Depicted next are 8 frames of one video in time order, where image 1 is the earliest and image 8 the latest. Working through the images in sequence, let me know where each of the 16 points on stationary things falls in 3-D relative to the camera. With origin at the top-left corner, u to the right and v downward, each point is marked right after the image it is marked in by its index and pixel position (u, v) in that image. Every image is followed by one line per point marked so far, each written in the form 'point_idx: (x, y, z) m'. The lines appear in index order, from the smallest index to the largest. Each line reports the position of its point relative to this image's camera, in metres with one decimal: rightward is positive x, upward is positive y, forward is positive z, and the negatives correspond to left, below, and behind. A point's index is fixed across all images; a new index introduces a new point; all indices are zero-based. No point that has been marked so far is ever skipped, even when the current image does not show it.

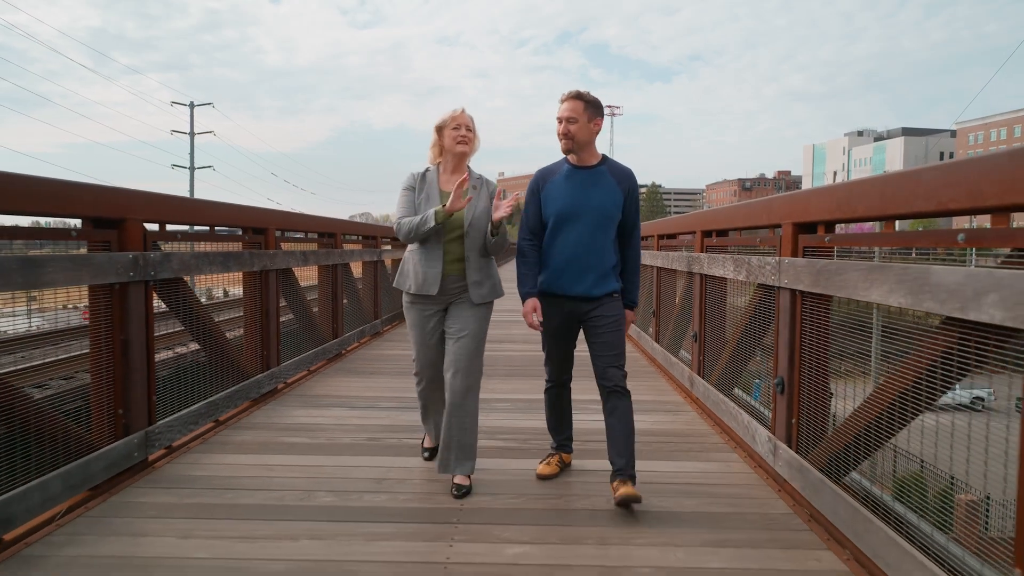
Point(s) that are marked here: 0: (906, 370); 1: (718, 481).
0: (+1.0, -0.2, +2.0) m
1: (+0.8, -0.7, +2.8) m
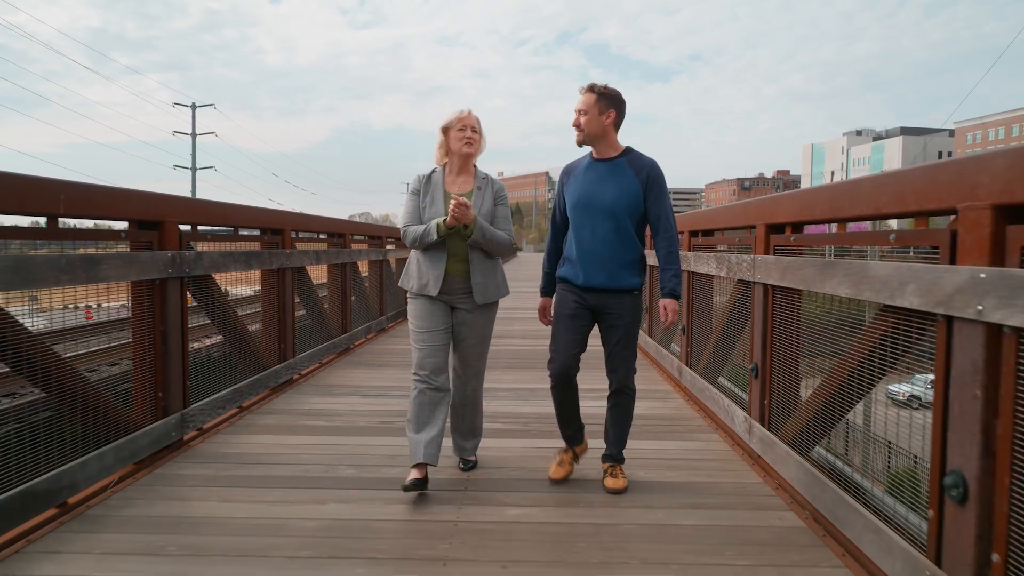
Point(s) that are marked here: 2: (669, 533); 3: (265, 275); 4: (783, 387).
0: (+1.0, -0.2, +2.3) m
1: (+0.8, -0.7, +3.2) m
2: (+0.5, -0.7, +2.3) m
3: (-1.4, +0.1, +4.4) m
4: (+1.0, -0.4, +2.8) m
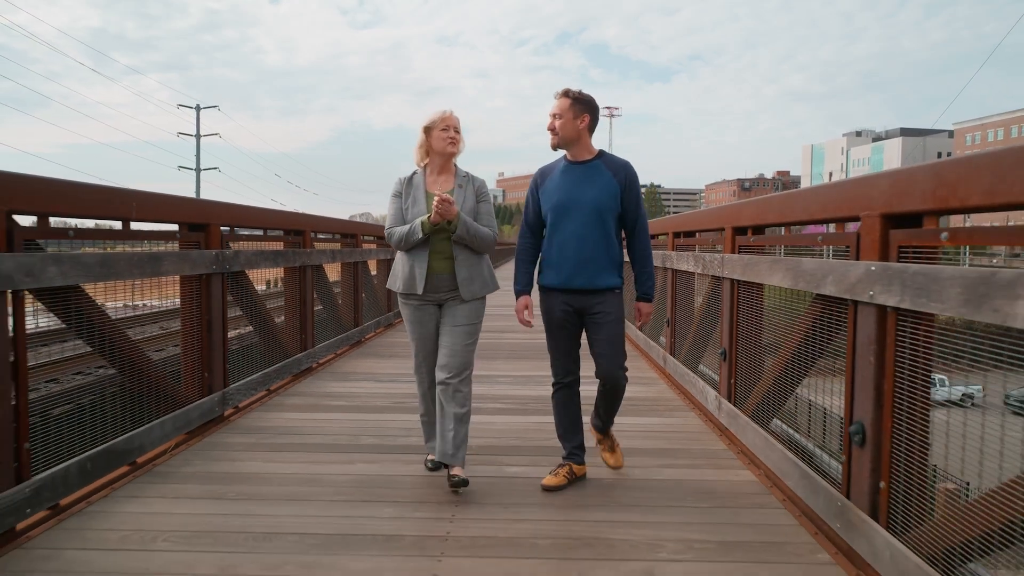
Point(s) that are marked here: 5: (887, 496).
0: (+1.0, -0.2, +2.7) m
1: (+0.8, -0.7, +3.6) m
2: (+0.5, -0.7, +2.8) m
3: (-1.4, +0.1, +4.9) m
4: (+1.0, -0.3, +3.3) m
5: (+0.9, -0.5, +2.0) m
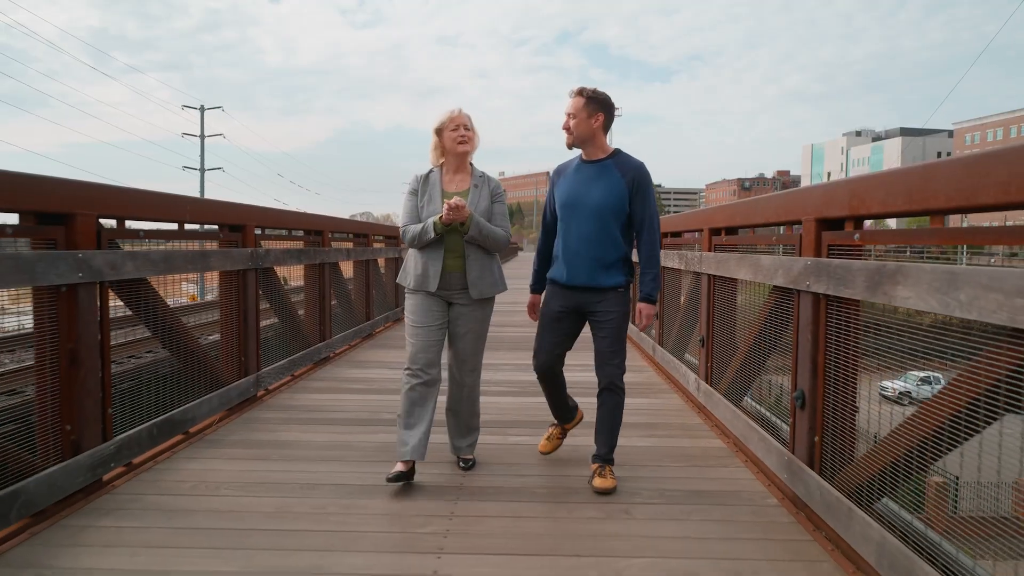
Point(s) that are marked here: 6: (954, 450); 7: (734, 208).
0: (+1.0, -0.1, +3.2) m
1: (+0.8, -0.6, +4.1) m
2: (+0.5, -0.7, +3.2) m
3: (-1.4, +0.1, +5.3) m
4: (+1.0, -0.3, +3.7) m
5: (+1.0, -0.5, +2.4) m
6: (+0.9, -0.4, +1.7) m
7: (+1.0, +0.4, +3.5) m
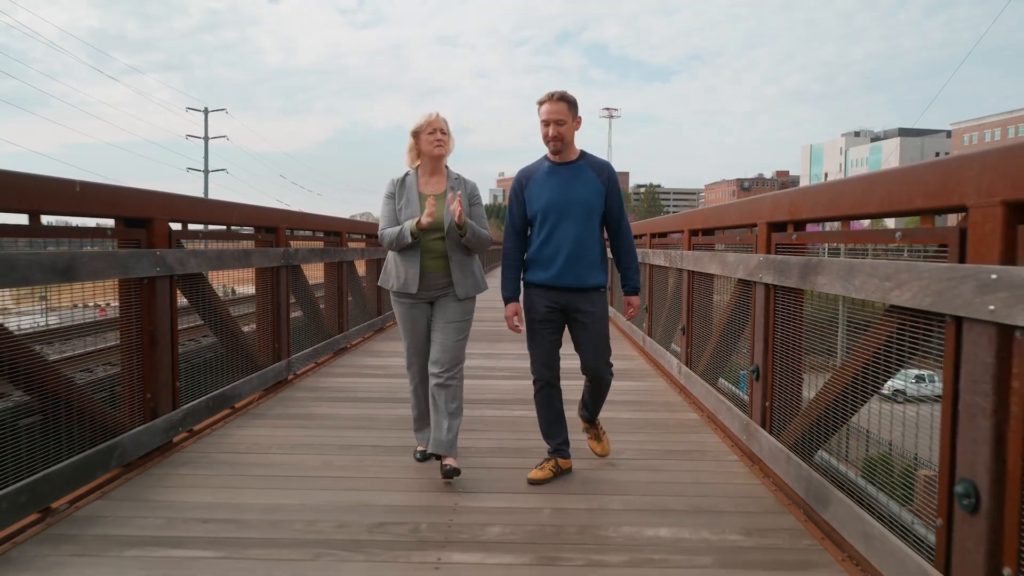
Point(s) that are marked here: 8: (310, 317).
0: (+1.0, -0.1, +3.7) m
1: (+0.8, -0.6, +4.6) m
2: (+0.5, -0.6, +3.7) m
3: (-1.4, +0.2, +5.8) m
4: (+1.0, -0.3, +4.2) m
5: (+1.0, -0.5, +2.9) m
6: (+1.0, -0.3, +2.2) m
7: (+1.0, +0.4, +4.0) m
8: (-1.4, -0.2, +5.4) m
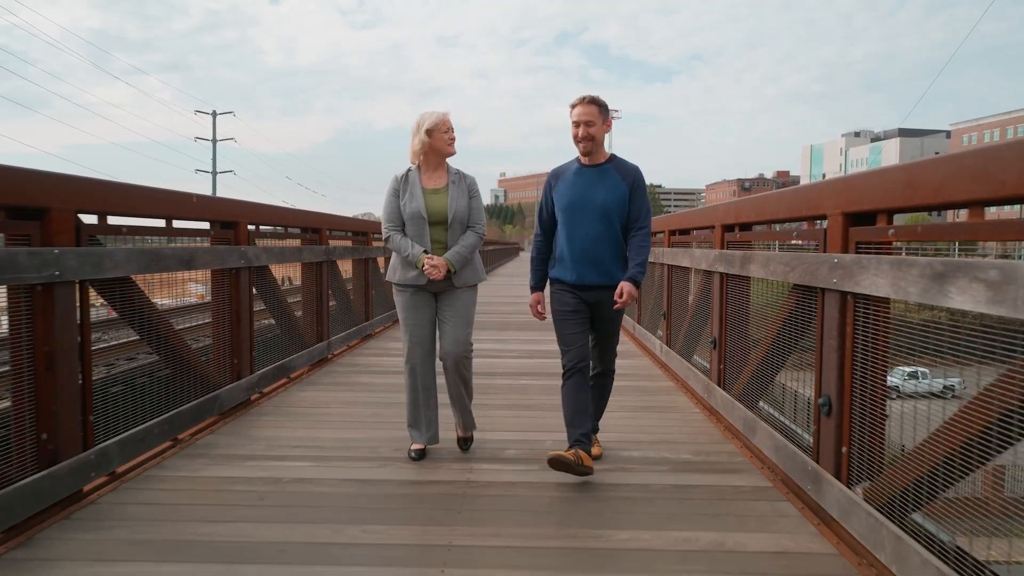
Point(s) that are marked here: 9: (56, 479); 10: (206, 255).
0: (+1.1, 0.0, +4.5) m
1: (+0.8, -0.5, +5.4) m
2: (+0.5, -0.6, +4.6) m
3: (-1.3, +0.2, +6.7) m
4: (+1.1, -0.2, +5.1) m
5: (+1.0, -0.4, +3.7) m
6: (+1.0, -0.3, +3.0) m
7: (+1.1, +0.5, +4.8) m
8: (-1.3, -0.1, +6.2) m
9: (-1.4, -0.6, +2.4) m
10: (-1.4, +0.1, +3.5) m
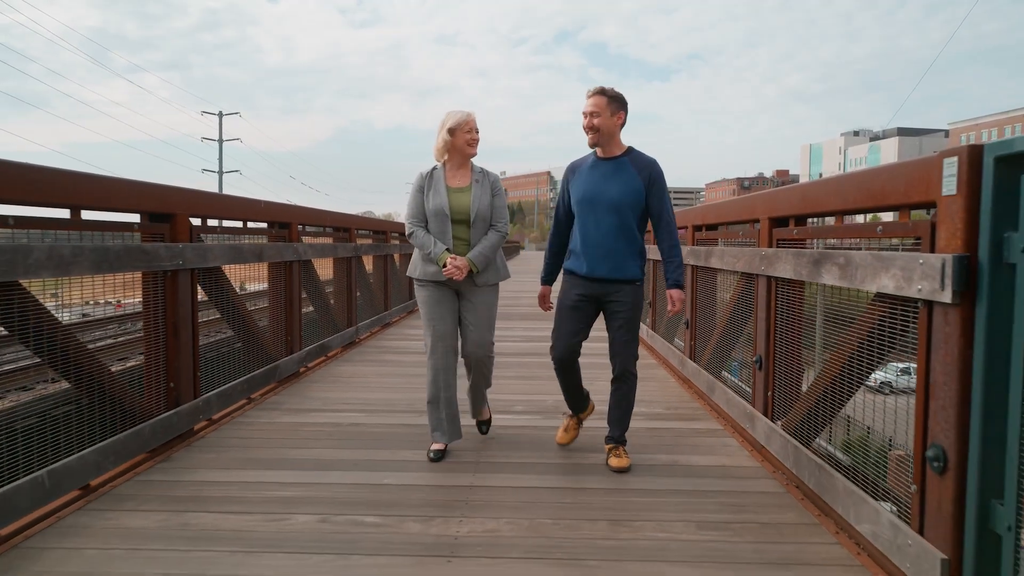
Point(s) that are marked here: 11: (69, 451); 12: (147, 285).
0: (+1.1, 0.0, +5.3) m
1: (+0.9, -0.5, +6.2) m
2: (+0.6, -0.5, +5.3) m
3: (-1.3, +0.3, +7.4) m
4: (+1.1, -0.2, +5.8) m
5: (+1.1, -0.3, +4.5) m
6: (+1.0, -0.2, +3.8) m
7: (+1.1, +0.5, +5.6) m
8: (-1.3, -0.1, +6.9) m
9: (-1.3, -0.5, +3.1) m
10: (-1.3, +0.2, +4.2) m
11: (-1.4, -0.5, +2.5) m
12: (-1.4, 0.0, +3.0) m
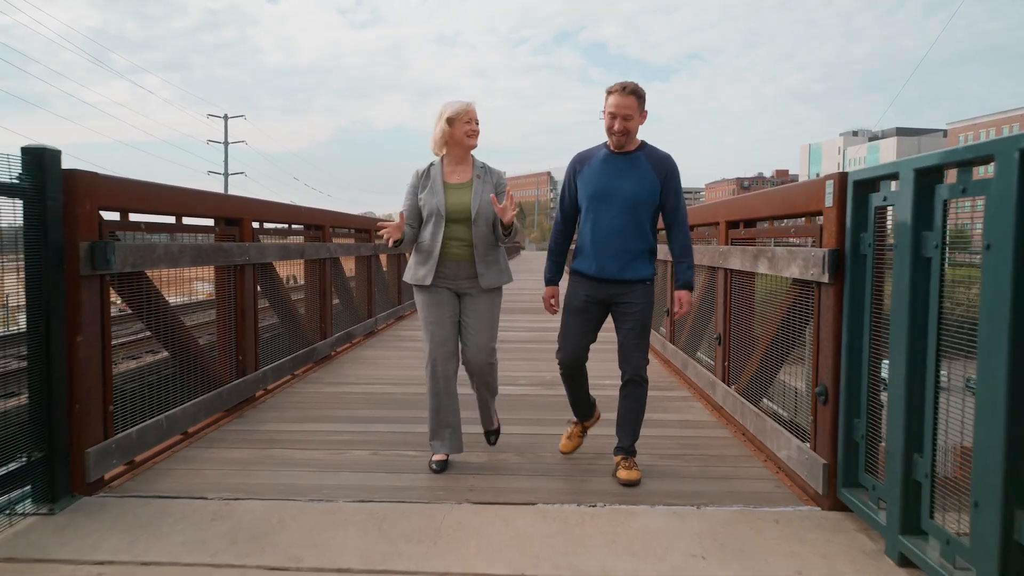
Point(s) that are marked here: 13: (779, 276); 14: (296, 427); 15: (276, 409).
0: (+1.1, +0.1, +6.0) m
1: (+0.9, -0.4, +6.9) m
2: (+0.6, -0.5, +6.0) m
3: (-1.3, +0.3, +8.1) m
4: (+1.1, -0.1, +6.5) m
5: (+1.1, -0.3, +5.2) m
6: (+1.1, -0.2, +4.5) m
7: (+1.1, +0.6, +6.3) m
8: (-1.3, 0.0, +7.6) m
9: (-1.3, -0.5, +3.8) m
10: (-1.3, +0.2, +4.9) m
11: (-1.4, -0.5, +3.2) m
12: (-1.4, +0.1, +3.7) m
13: (+1.0, 0.0, +2.9) m
14: (-1.0, -0.6, +3.4) m
15: (-1.2, -0.6, +3.8) m
